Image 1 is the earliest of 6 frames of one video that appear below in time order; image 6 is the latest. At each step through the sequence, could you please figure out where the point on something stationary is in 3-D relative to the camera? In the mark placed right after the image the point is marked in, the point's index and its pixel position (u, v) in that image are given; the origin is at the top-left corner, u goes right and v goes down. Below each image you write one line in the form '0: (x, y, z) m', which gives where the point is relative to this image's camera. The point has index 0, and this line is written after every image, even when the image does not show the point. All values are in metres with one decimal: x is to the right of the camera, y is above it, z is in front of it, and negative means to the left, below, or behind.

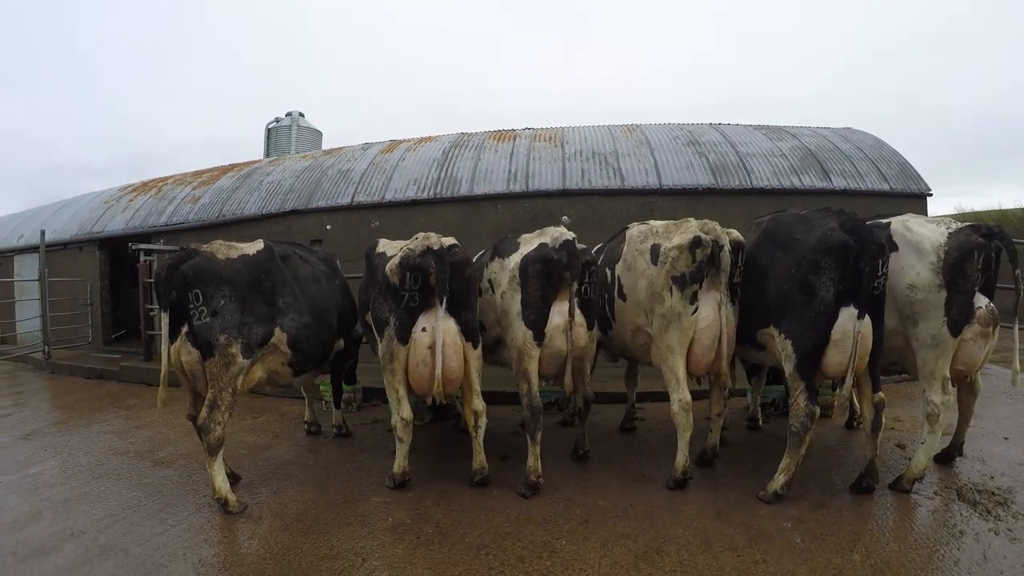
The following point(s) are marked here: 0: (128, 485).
0: (-2.7, -1.4, +3.7) m
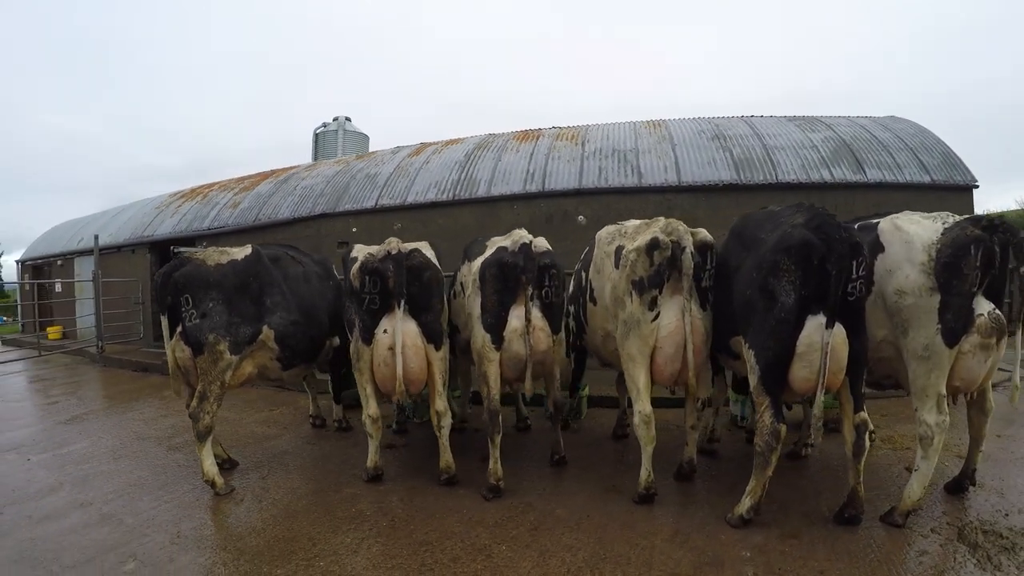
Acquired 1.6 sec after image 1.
0: (-2.9, -1.4, +4.1) m
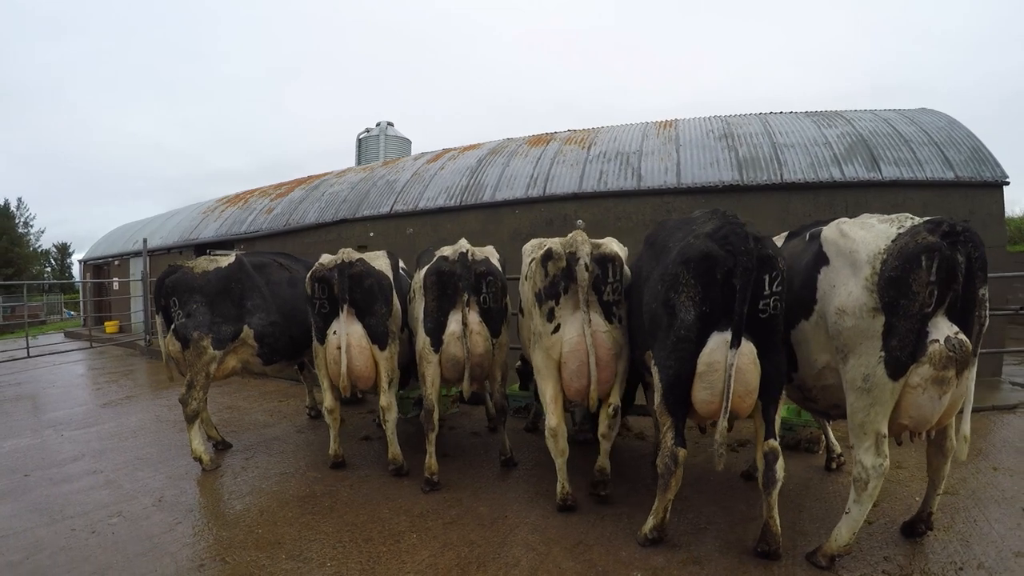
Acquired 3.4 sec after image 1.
0: (-3.3, -1.4, +4.8) m
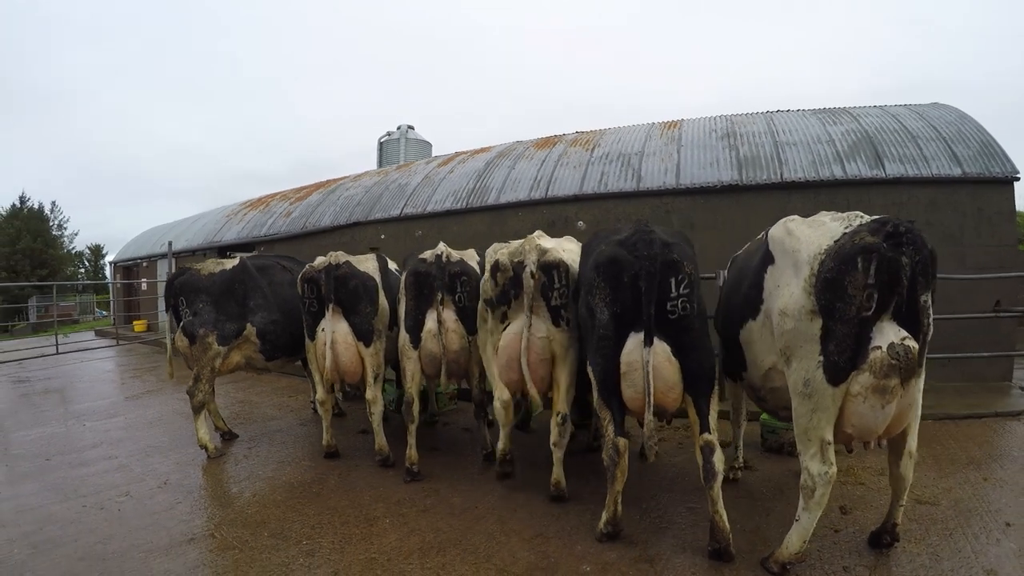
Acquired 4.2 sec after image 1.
0: (-3.4, -1.4, +5.1) m
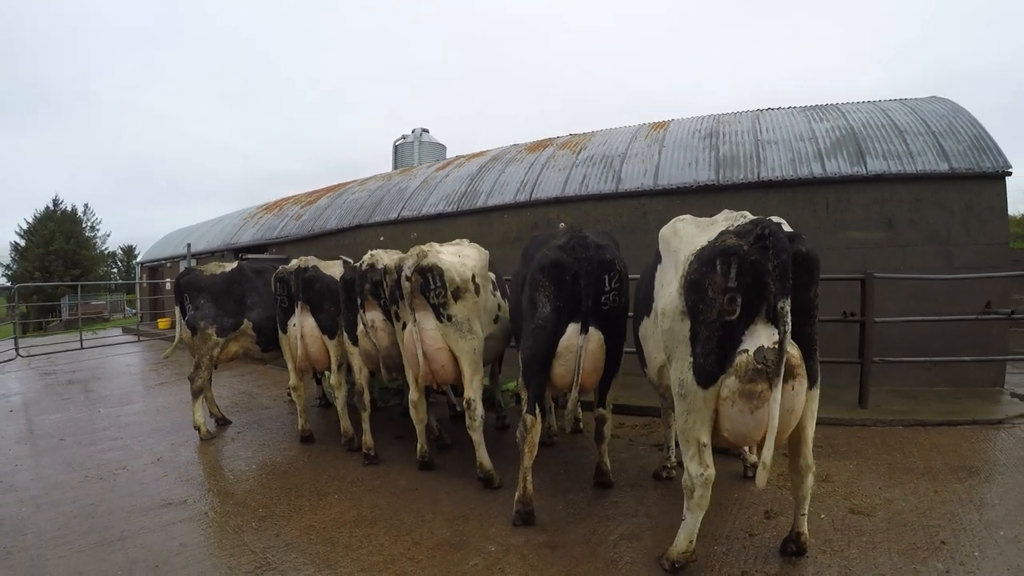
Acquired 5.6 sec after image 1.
0: (-3.7, -1.4, +5.6) m
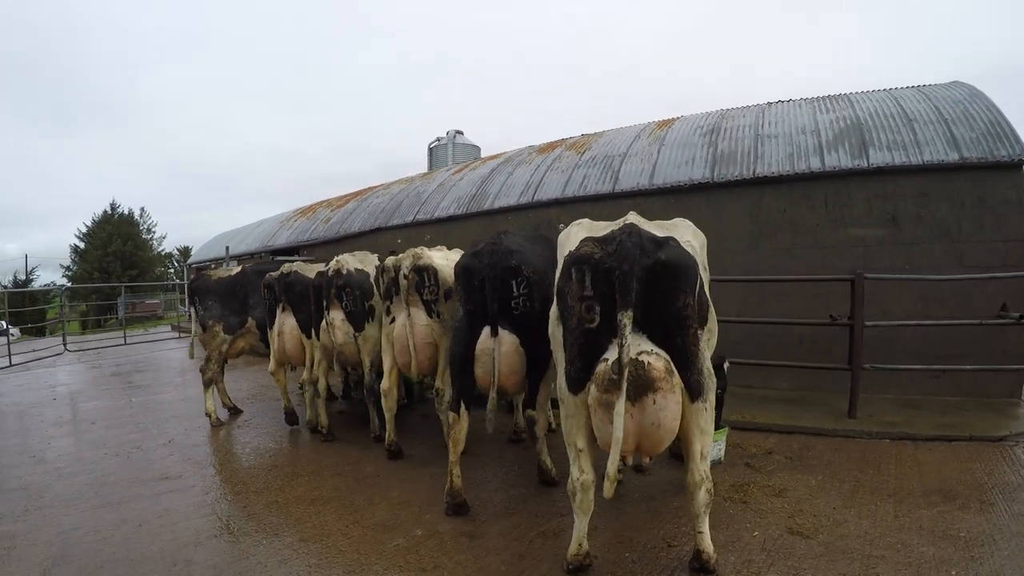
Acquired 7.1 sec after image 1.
0: (-3.8, -1.4, +6.2) m
